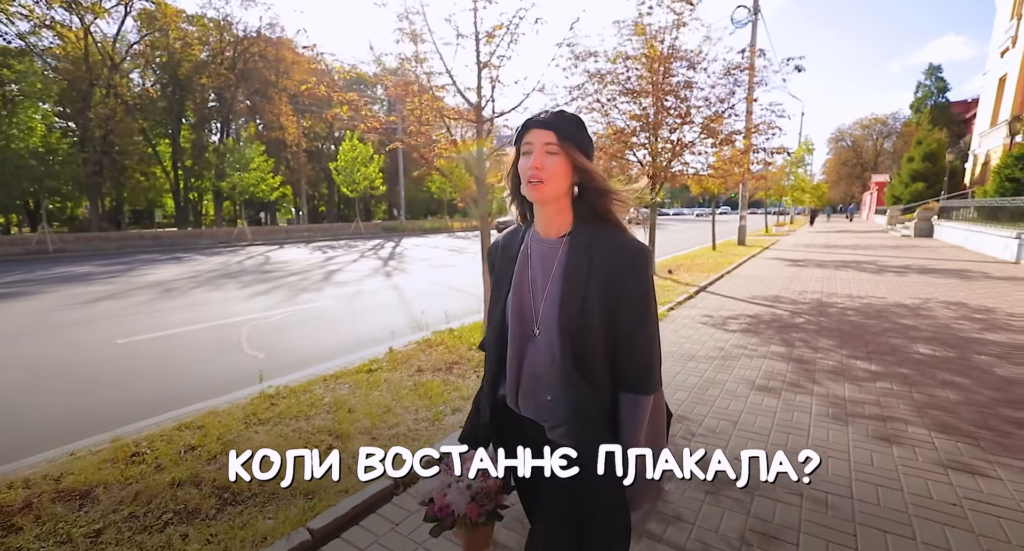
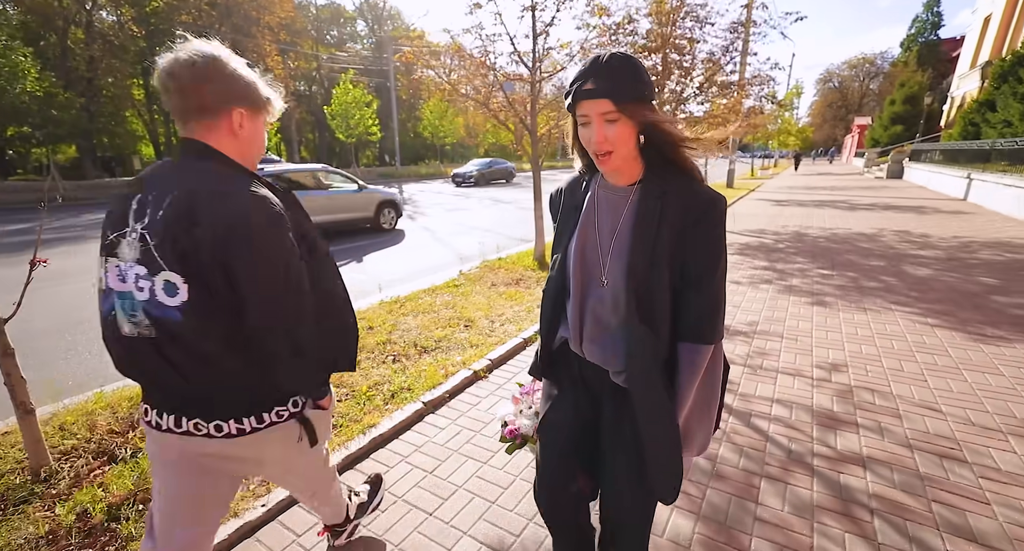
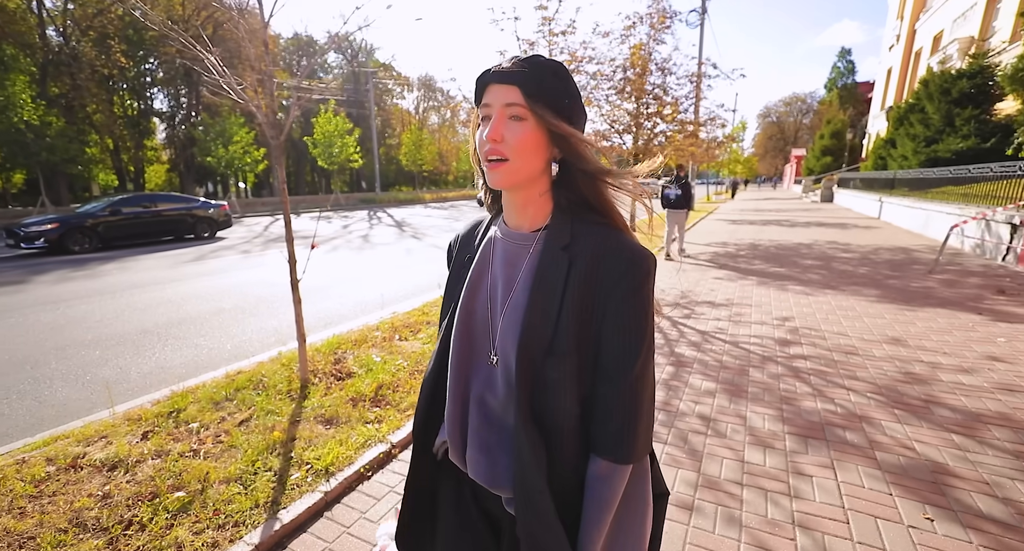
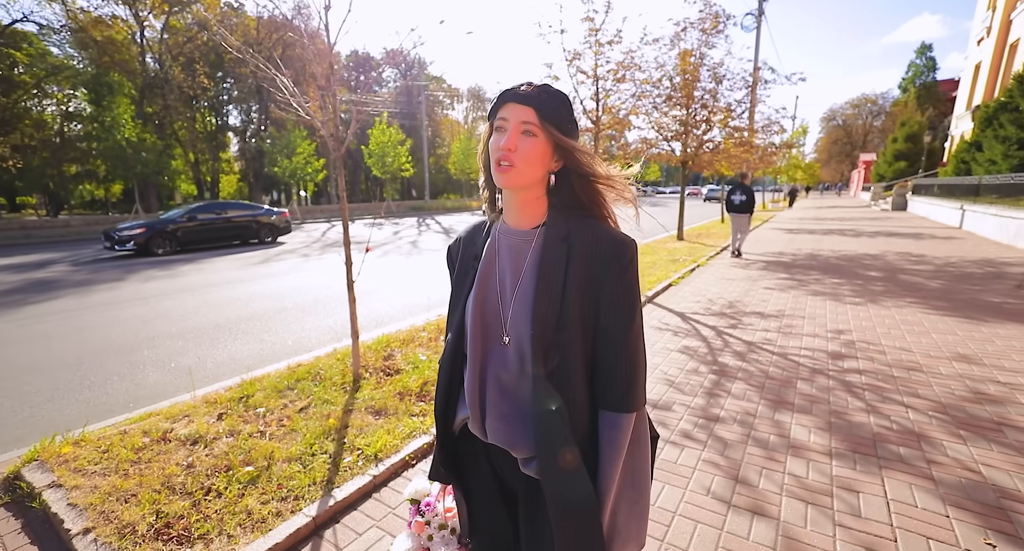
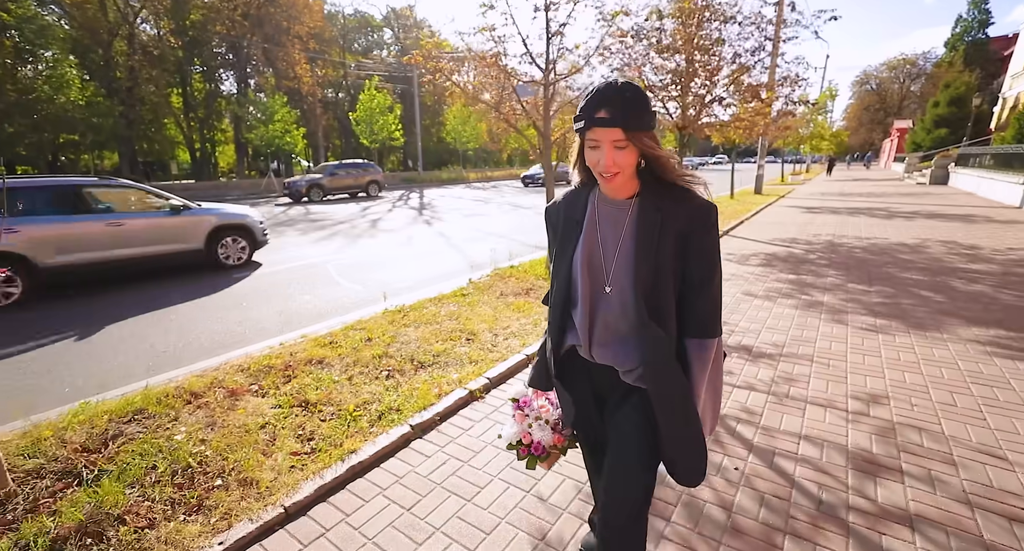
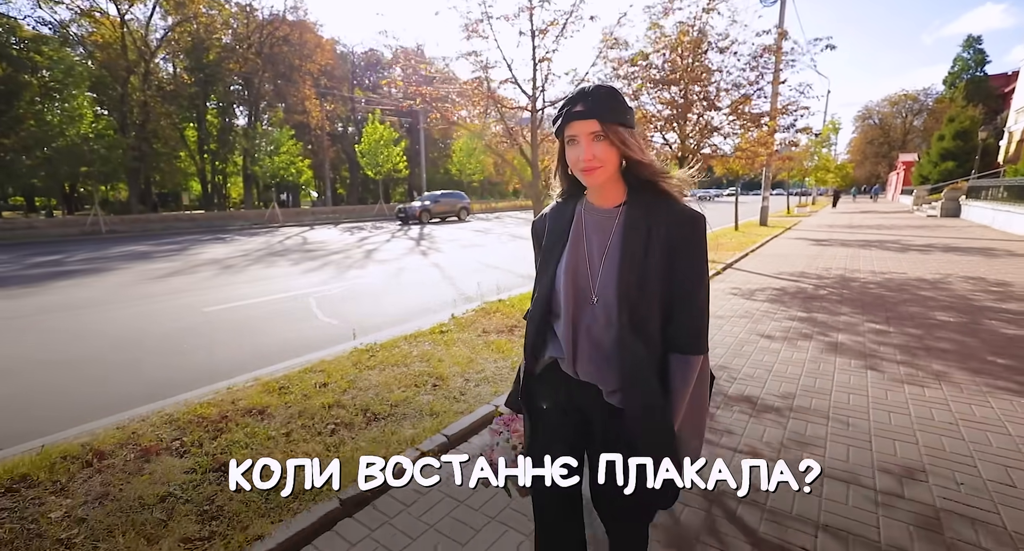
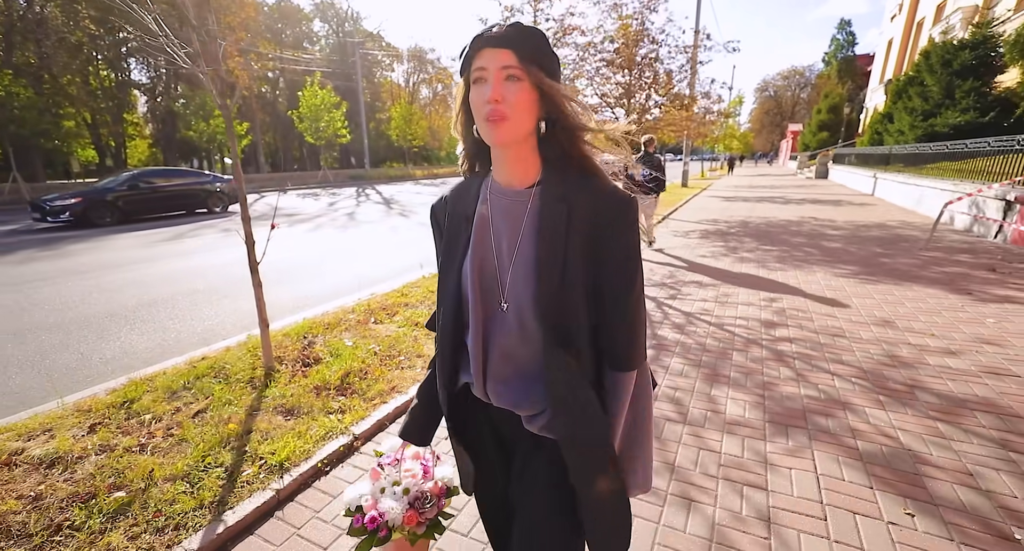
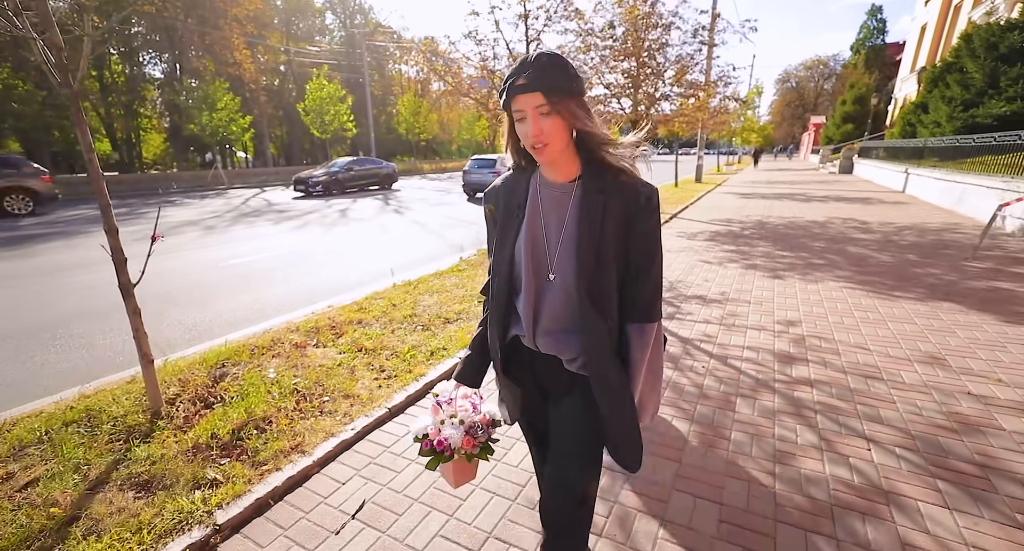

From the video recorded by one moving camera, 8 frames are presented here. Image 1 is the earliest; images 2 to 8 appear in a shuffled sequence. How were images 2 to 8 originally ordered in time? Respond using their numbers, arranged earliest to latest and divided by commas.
6, 5, 2, 8, 7, 3, 4
